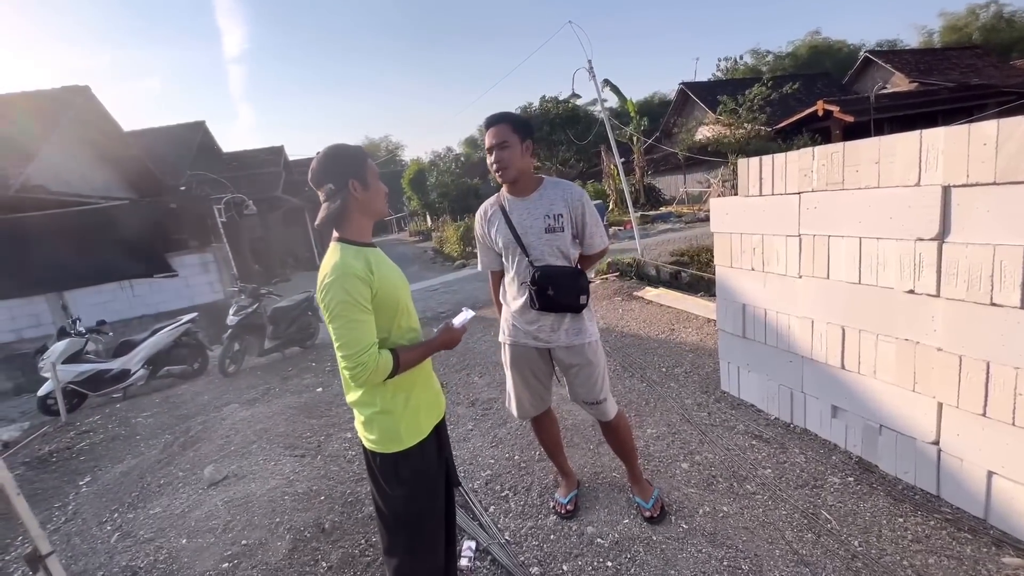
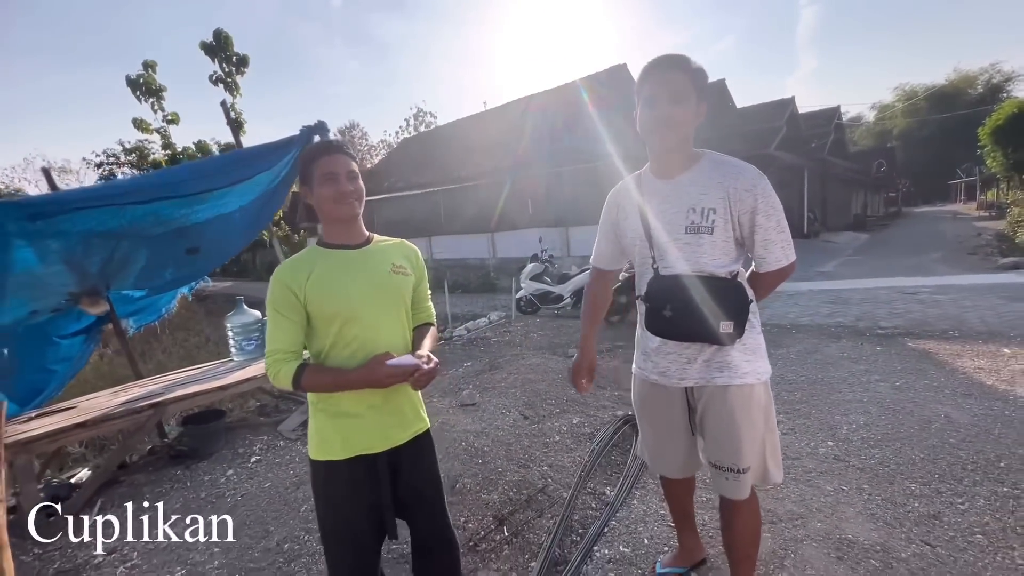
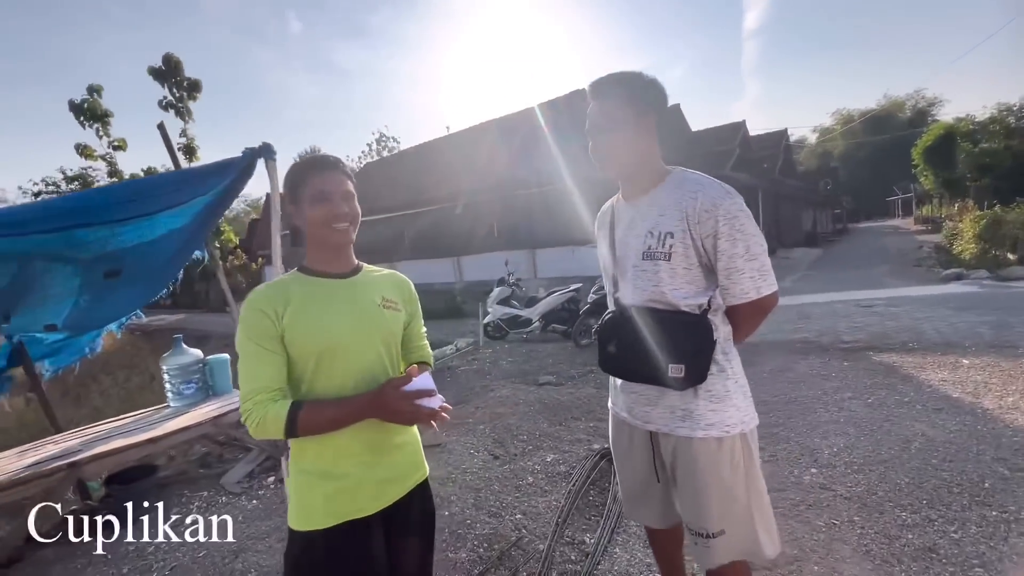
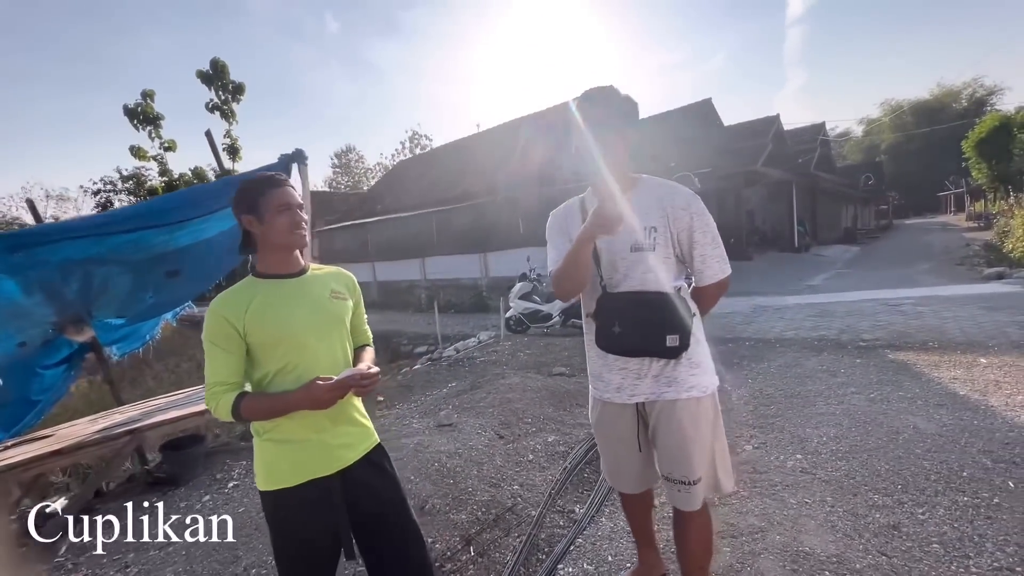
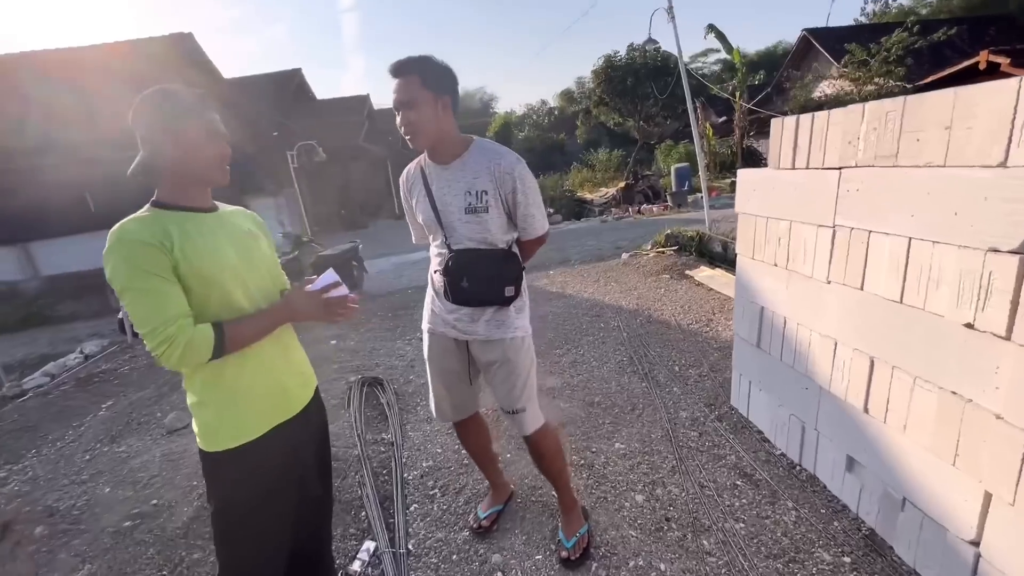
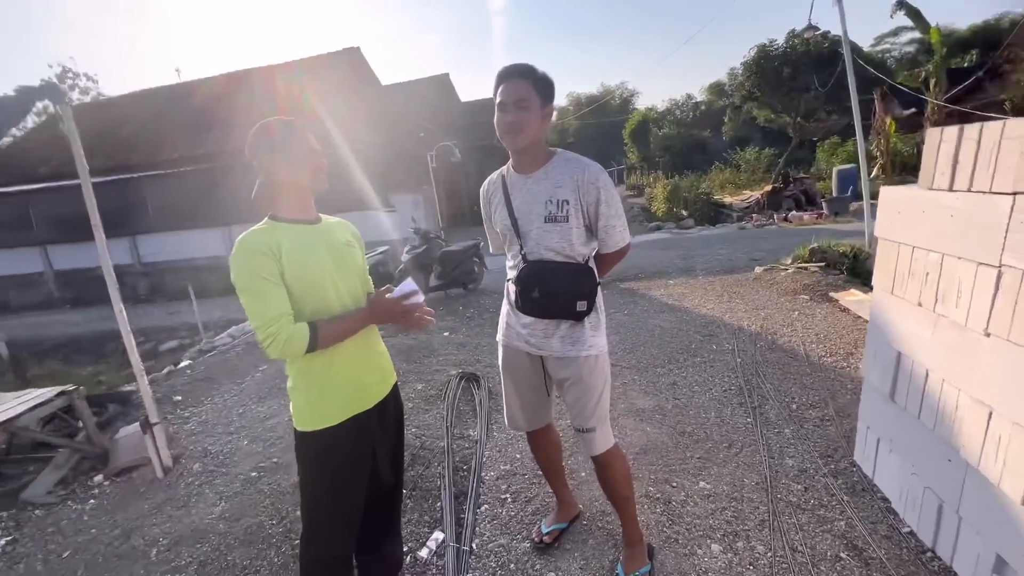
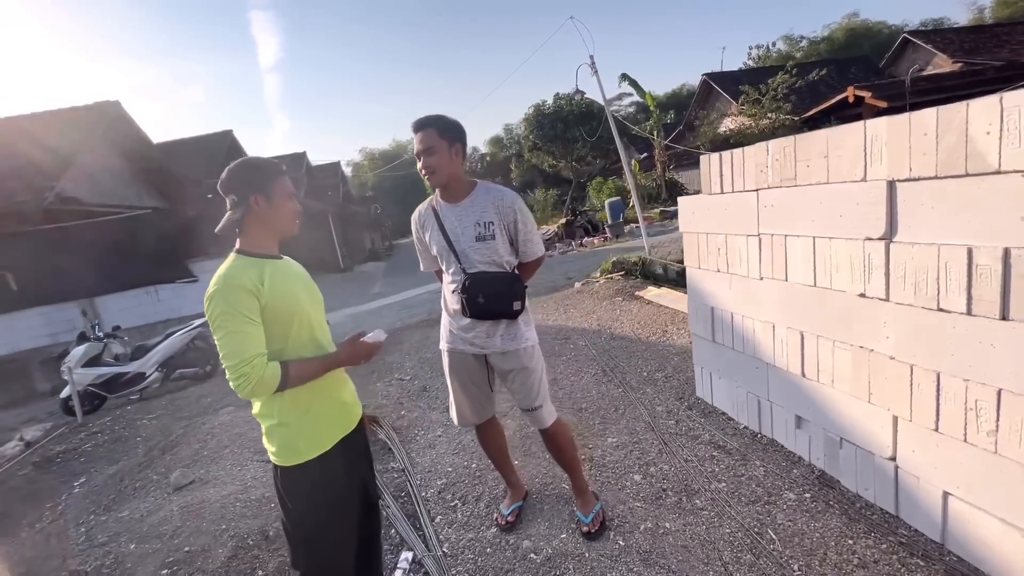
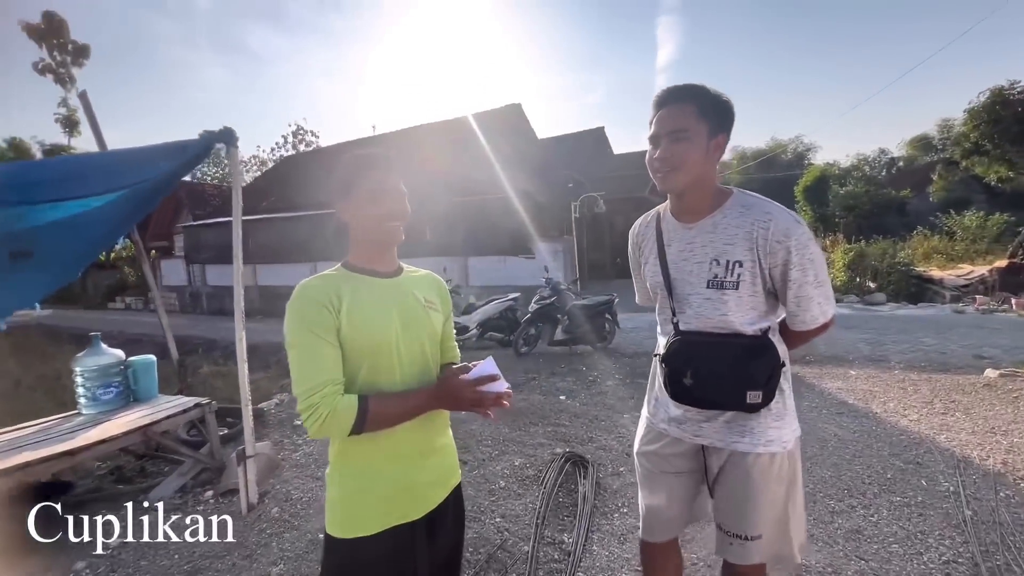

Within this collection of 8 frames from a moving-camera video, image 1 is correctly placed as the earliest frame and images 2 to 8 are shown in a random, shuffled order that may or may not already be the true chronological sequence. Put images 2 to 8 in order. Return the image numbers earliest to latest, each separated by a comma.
7, 5, 6, 8, 3, 2, 4
